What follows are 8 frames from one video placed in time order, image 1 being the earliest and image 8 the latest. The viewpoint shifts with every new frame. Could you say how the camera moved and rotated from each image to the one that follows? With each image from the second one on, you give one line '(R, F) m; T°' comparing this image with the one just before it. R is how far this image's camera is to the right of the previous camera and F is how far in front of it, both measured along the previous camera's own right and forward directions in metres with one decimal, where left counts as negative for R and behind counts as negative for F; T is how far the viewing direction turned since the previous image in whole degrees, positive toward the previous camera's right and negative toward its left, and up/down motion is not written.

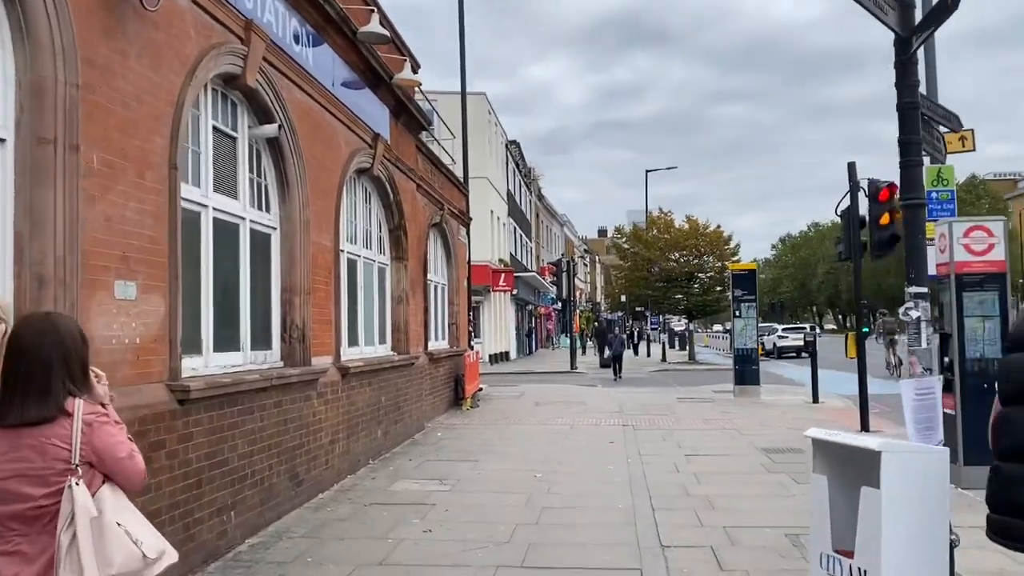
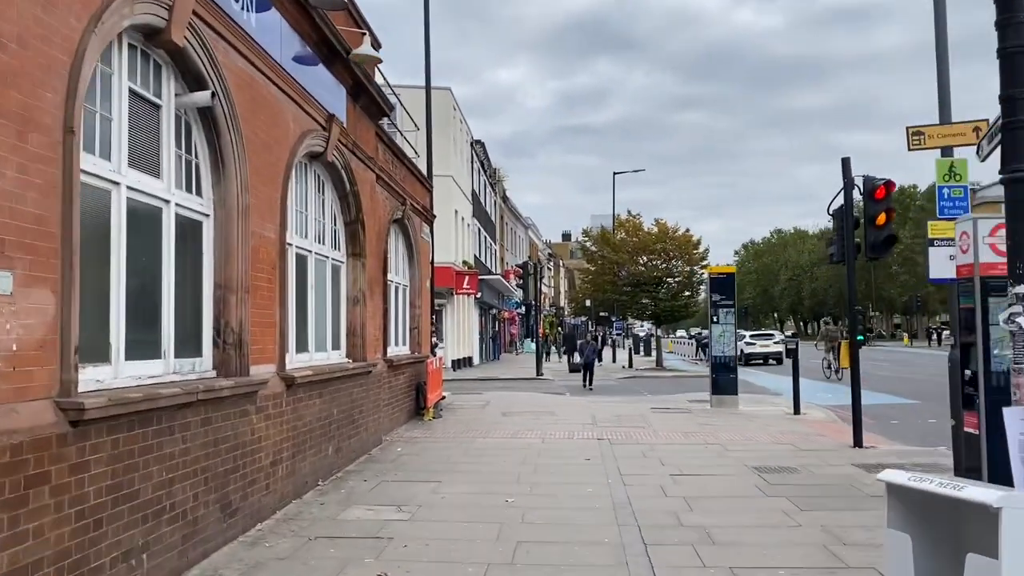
(-0.1, +1.0) m; +2°
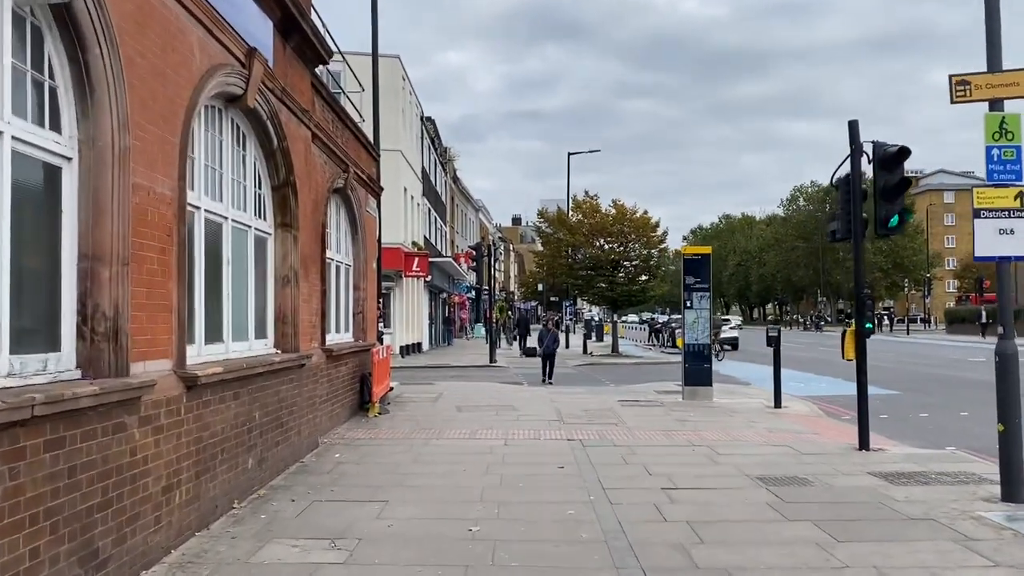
(-0.1, +1.6) m; +3°
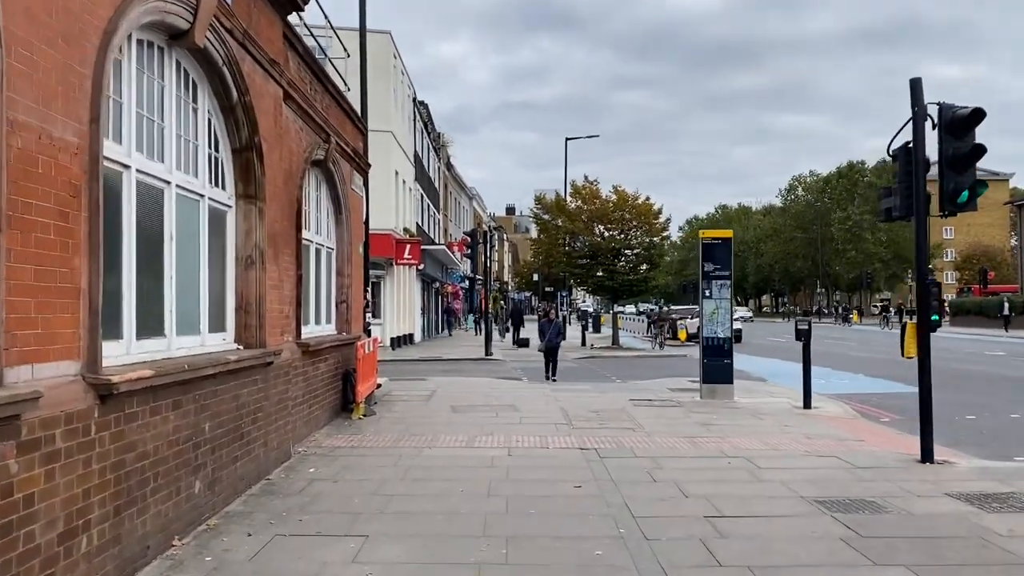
(-0.1, +1.4) m; 0°
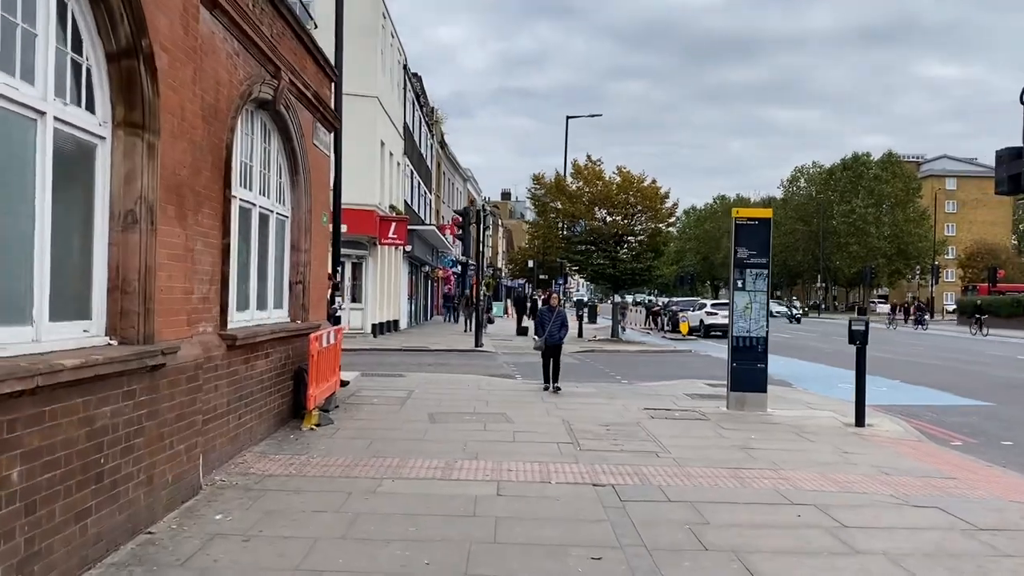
(0.0, +2.3) m; +1°
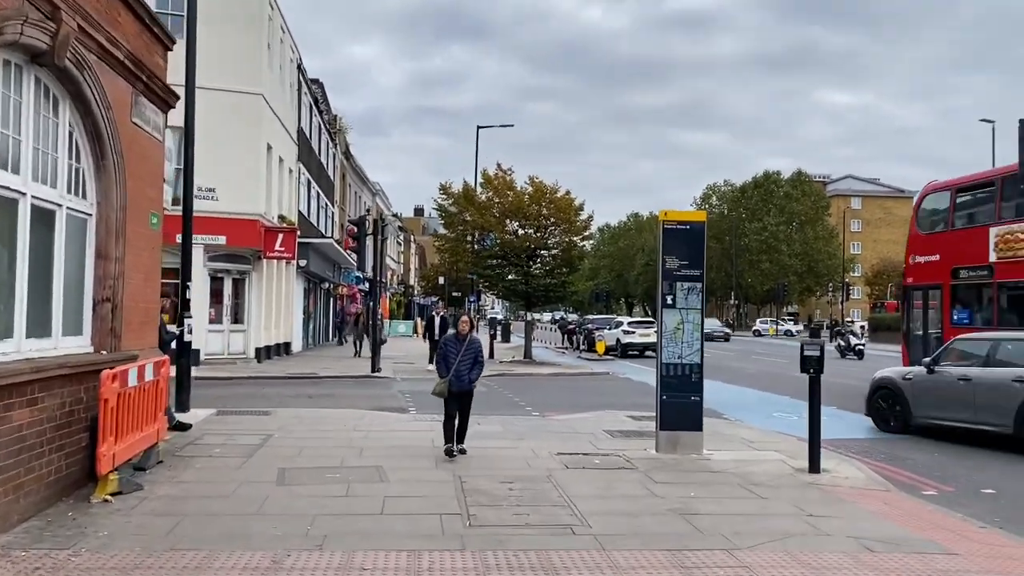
(+0.4, +2.1) m; +6°
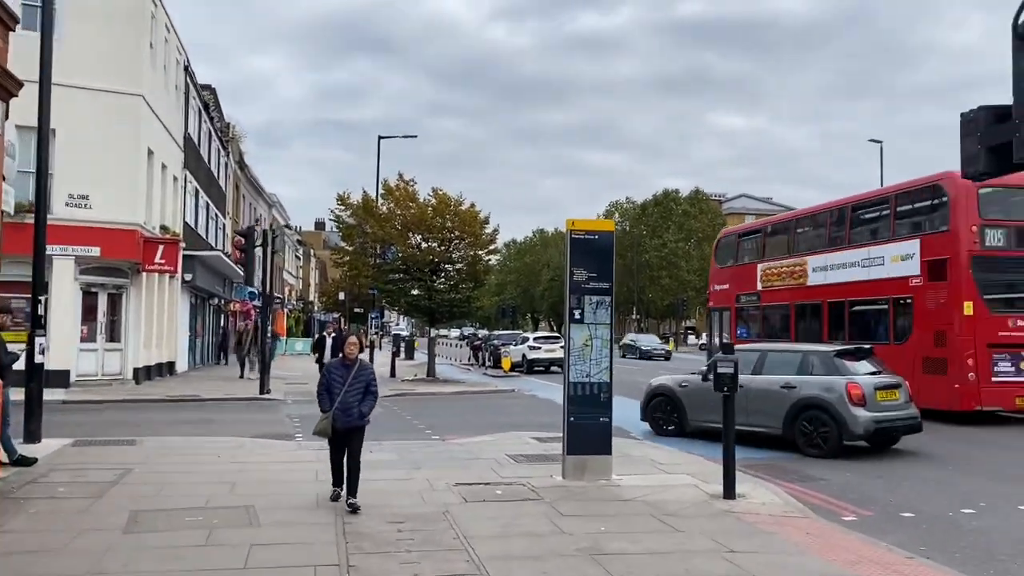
(+0.1, +0.8) m; +6°
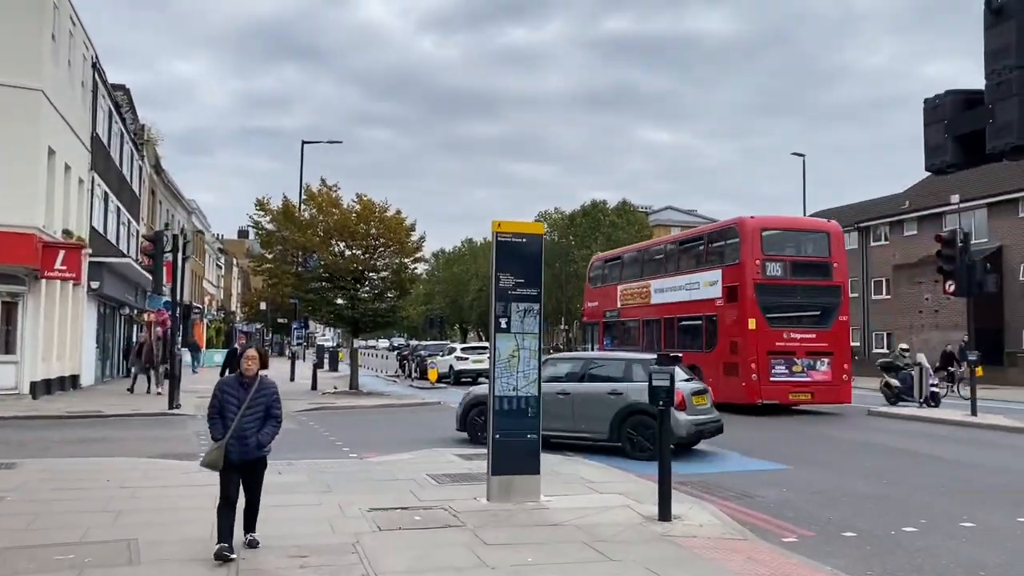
(+0.1, +0.6) m; +5°
